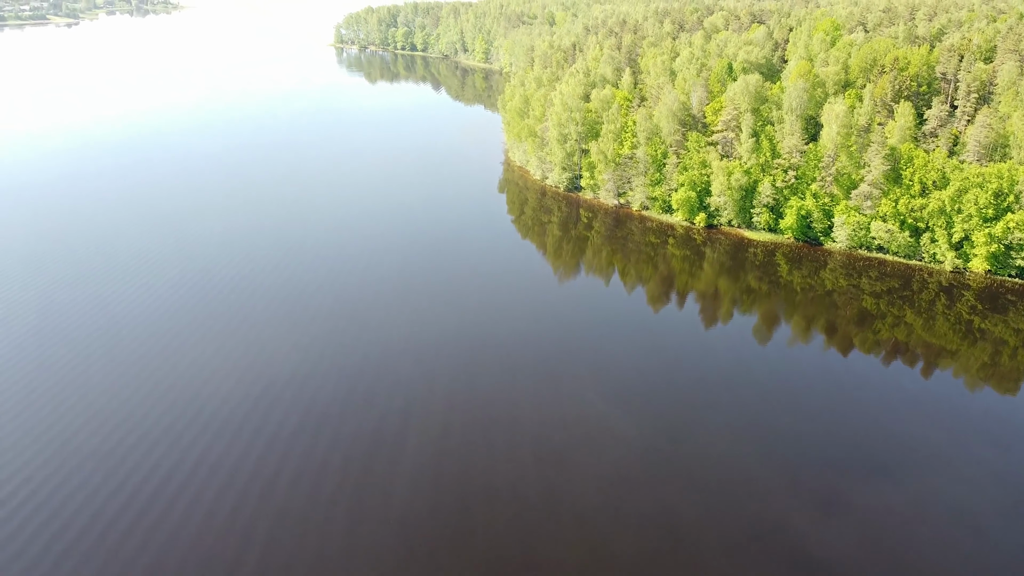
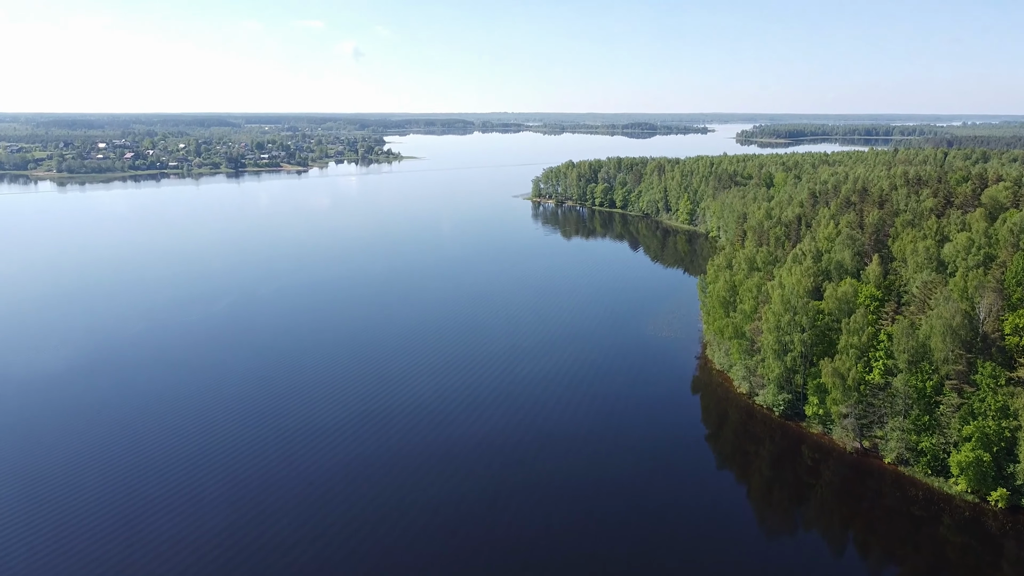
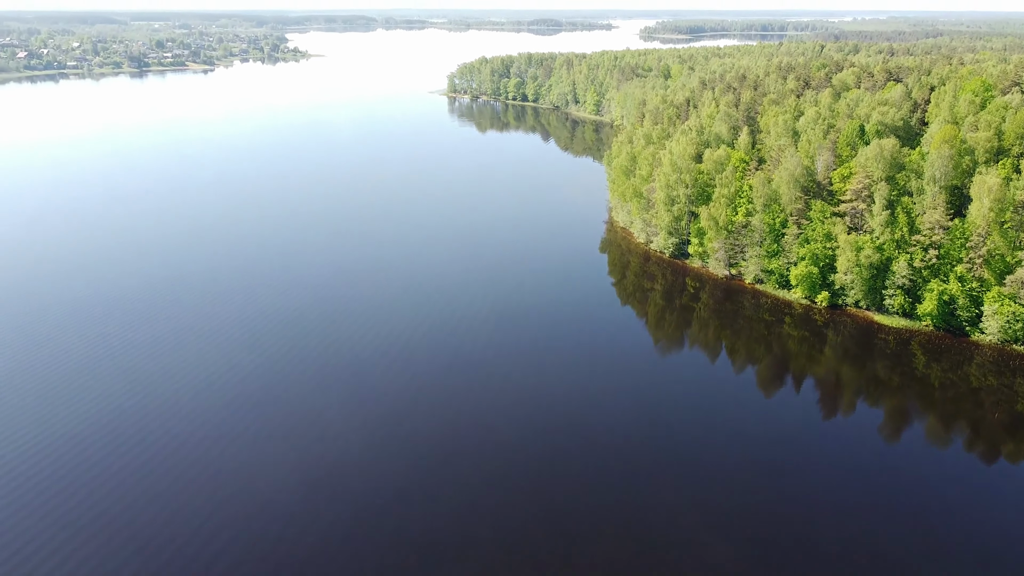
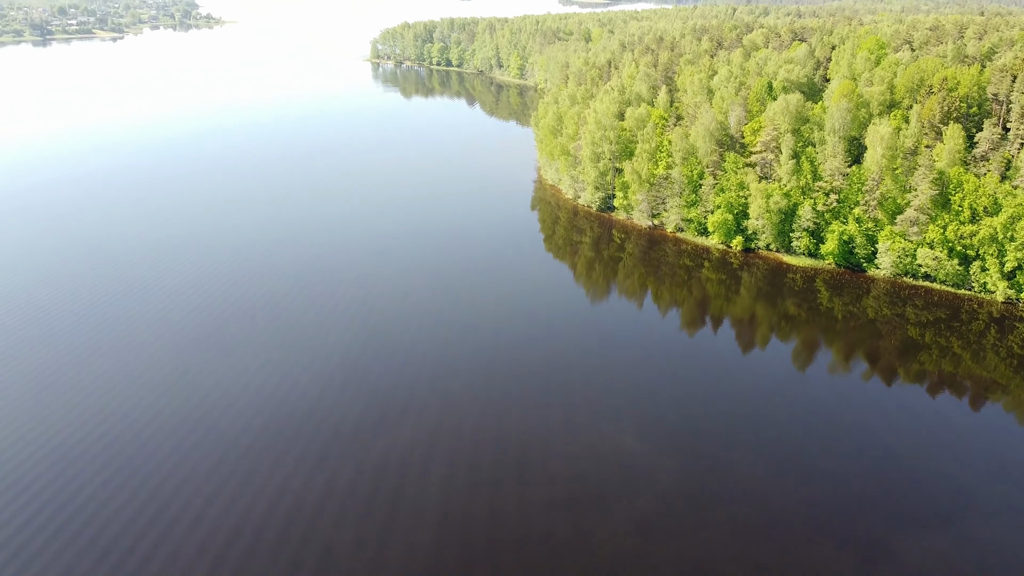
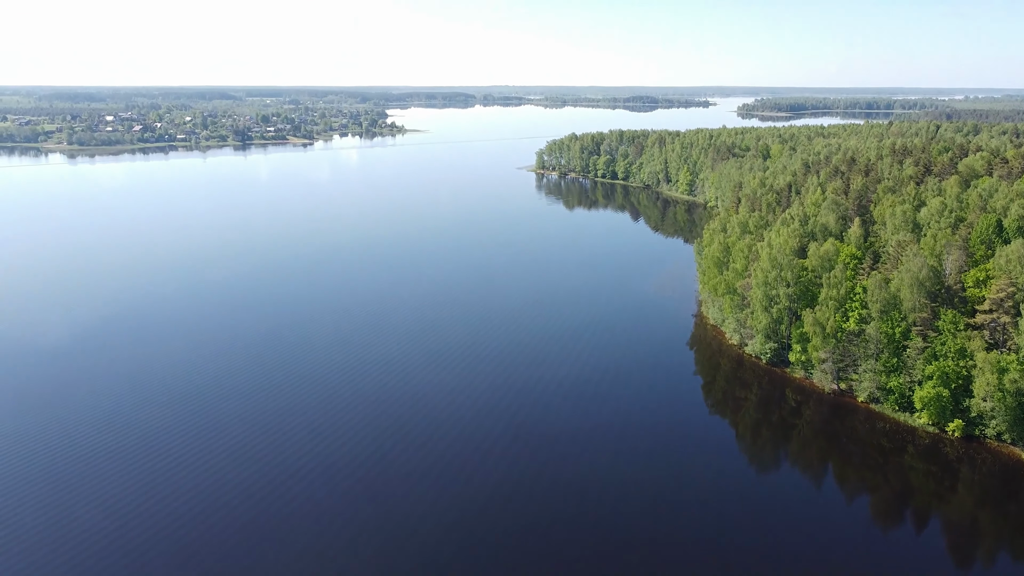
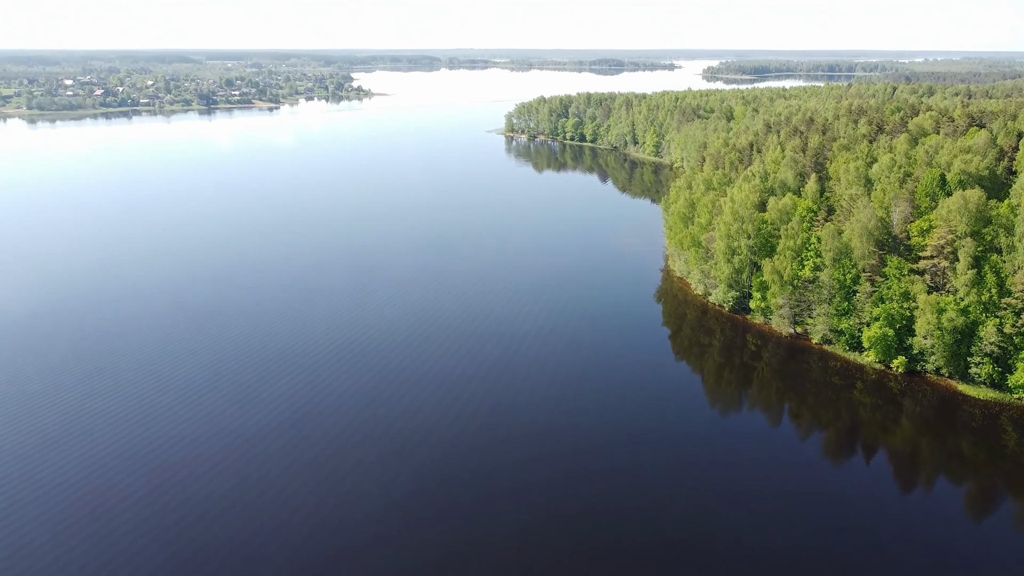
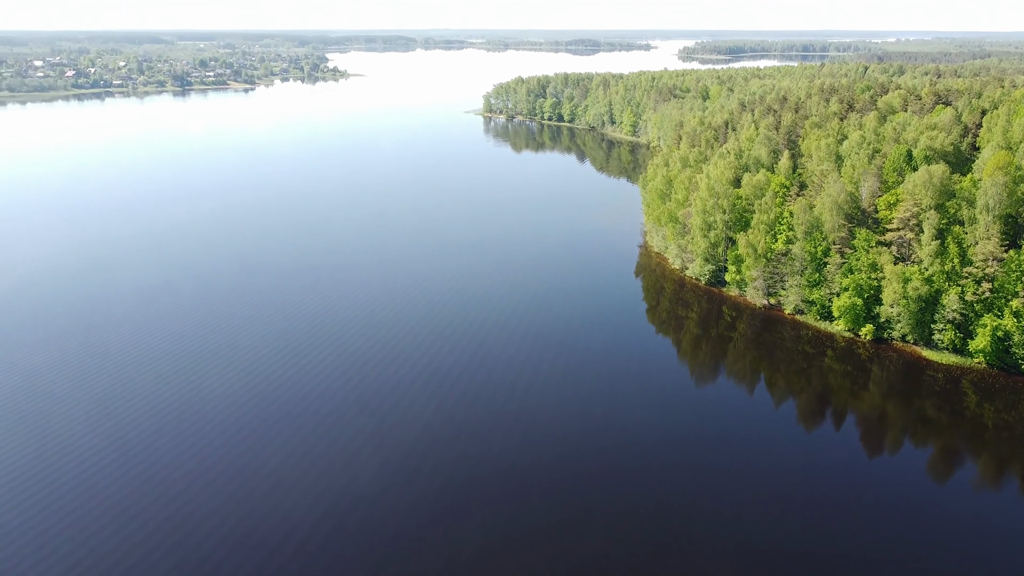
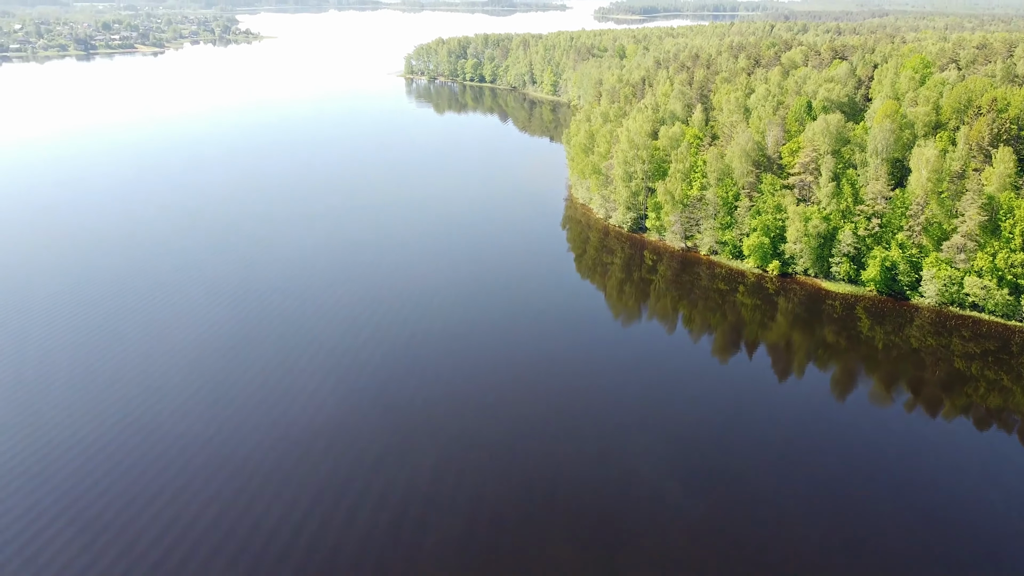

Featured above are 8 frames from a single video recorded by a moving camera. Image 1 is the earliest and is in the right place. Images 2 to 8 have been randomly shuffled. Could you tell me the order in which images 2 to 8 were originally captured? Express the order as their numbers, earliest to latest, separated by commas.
4, 8, 3, 7, 6, 5, 2
